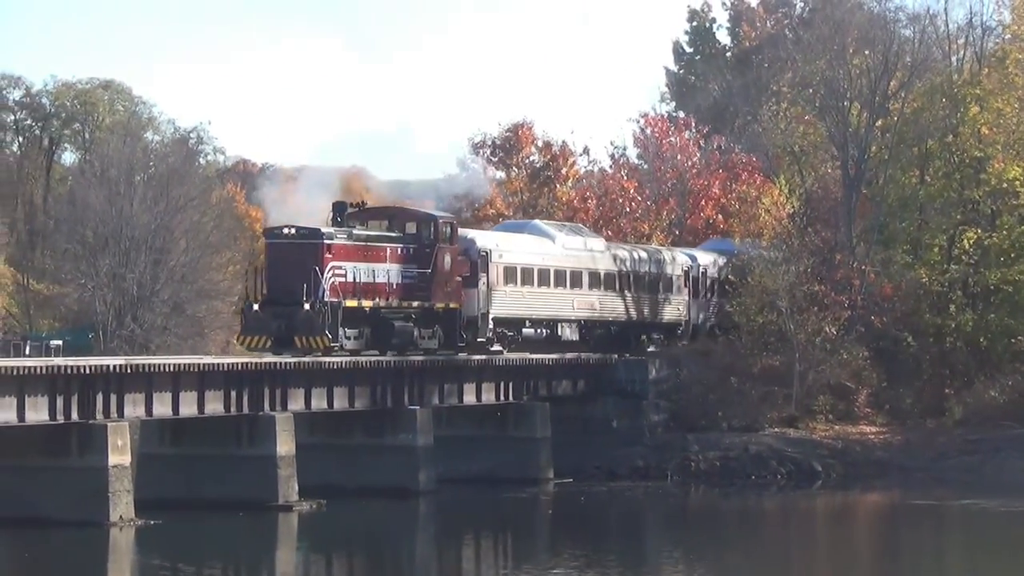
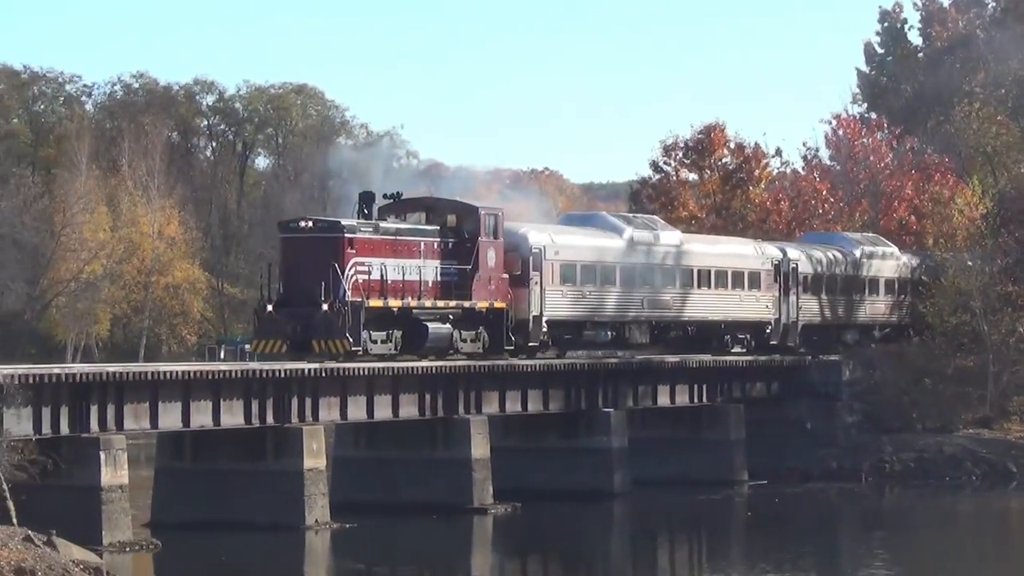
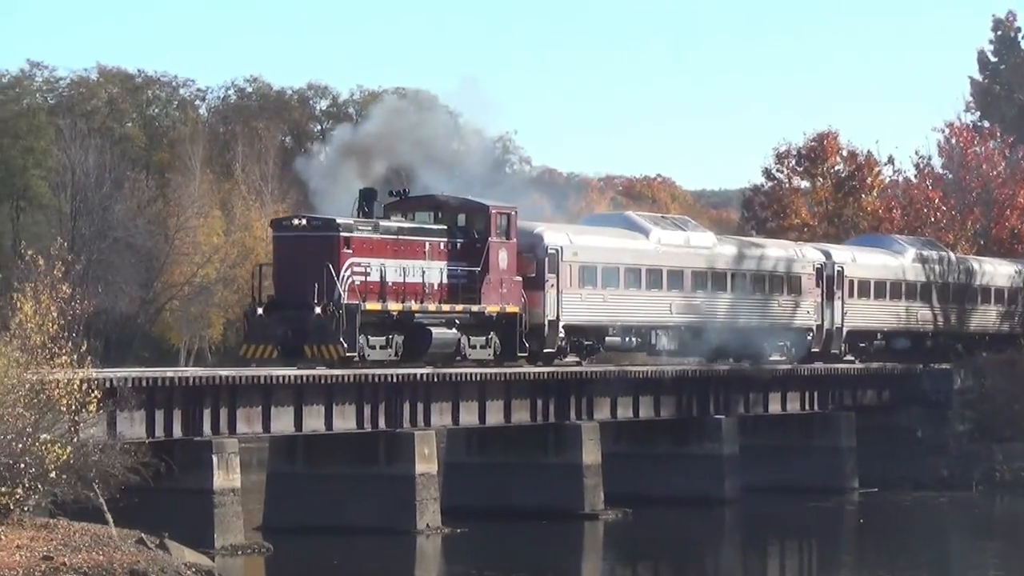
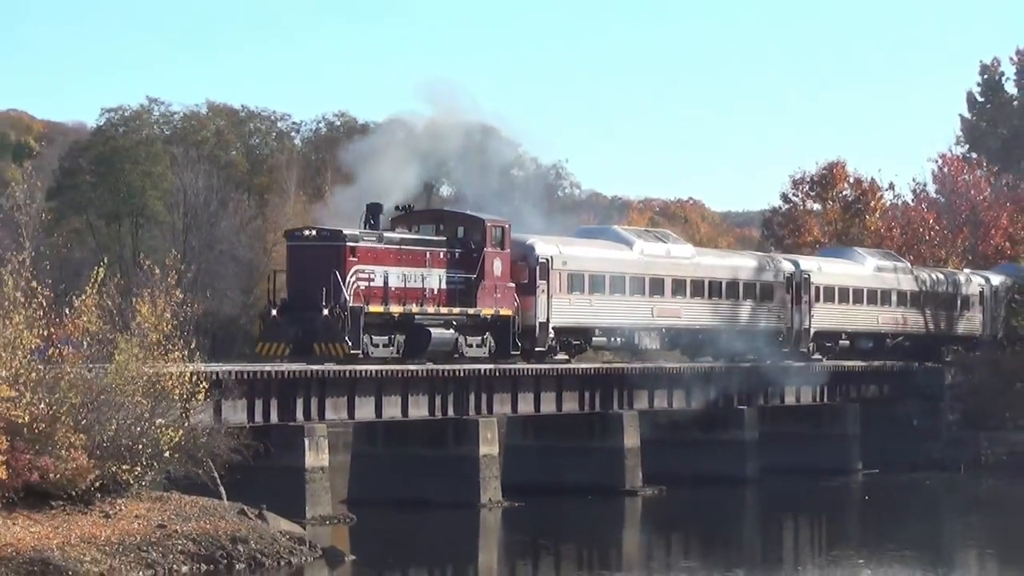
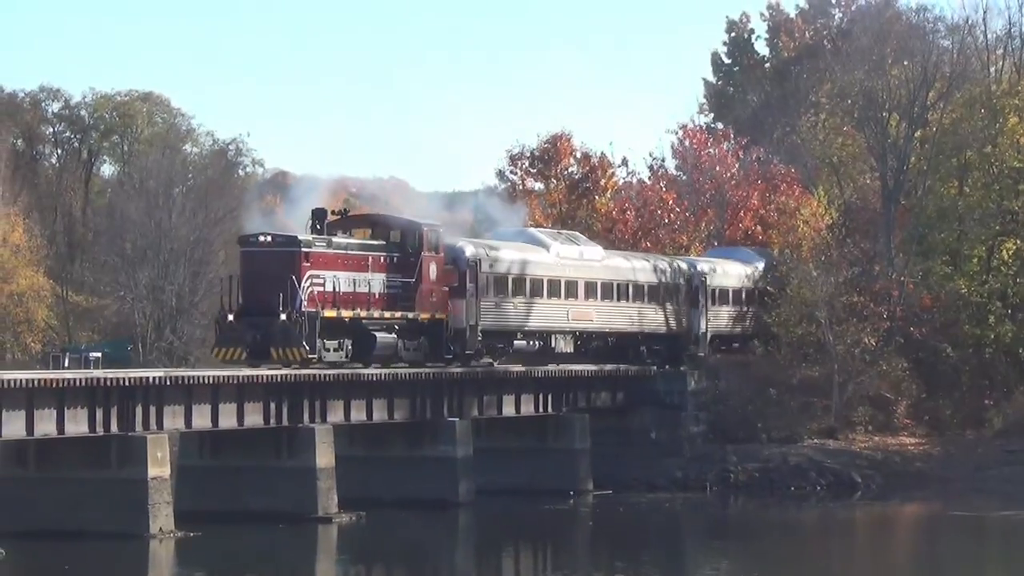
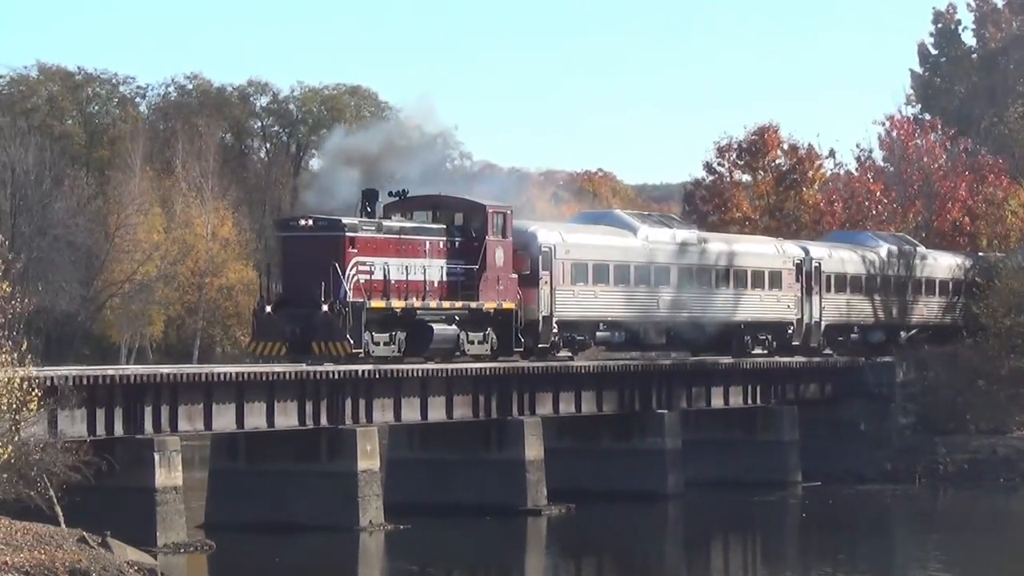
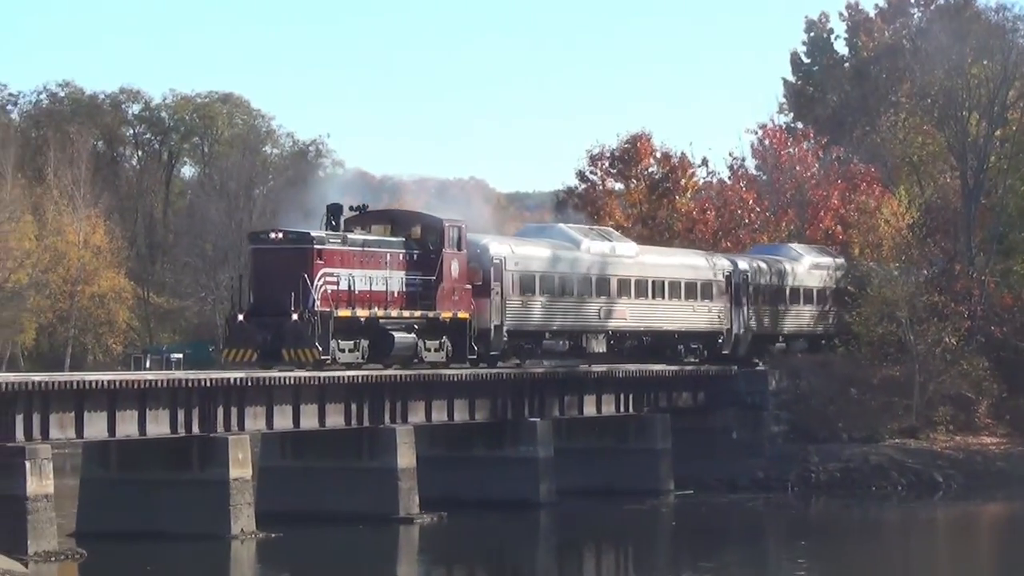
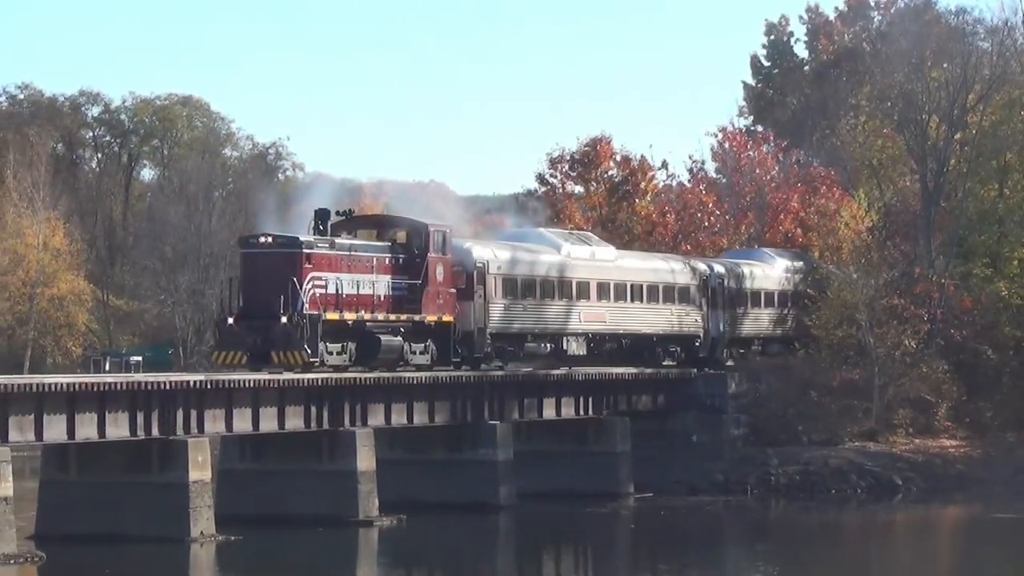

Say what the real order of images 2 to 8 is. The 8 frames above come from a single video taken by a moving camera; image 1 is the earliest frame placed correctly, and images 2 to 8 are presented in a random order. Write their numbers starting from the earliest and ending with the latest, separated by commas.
5, 8, 7, 2, 6, 3, 4
